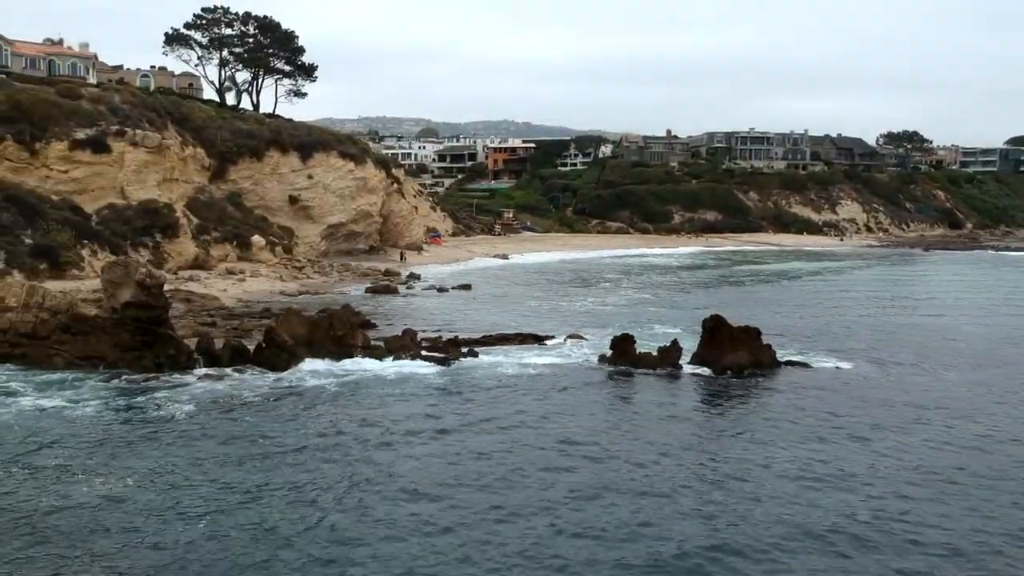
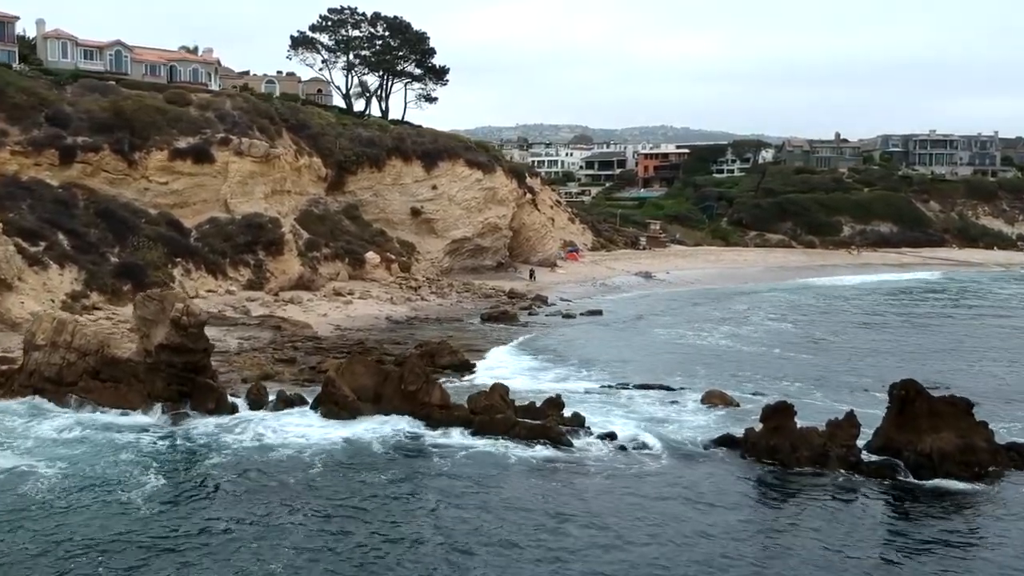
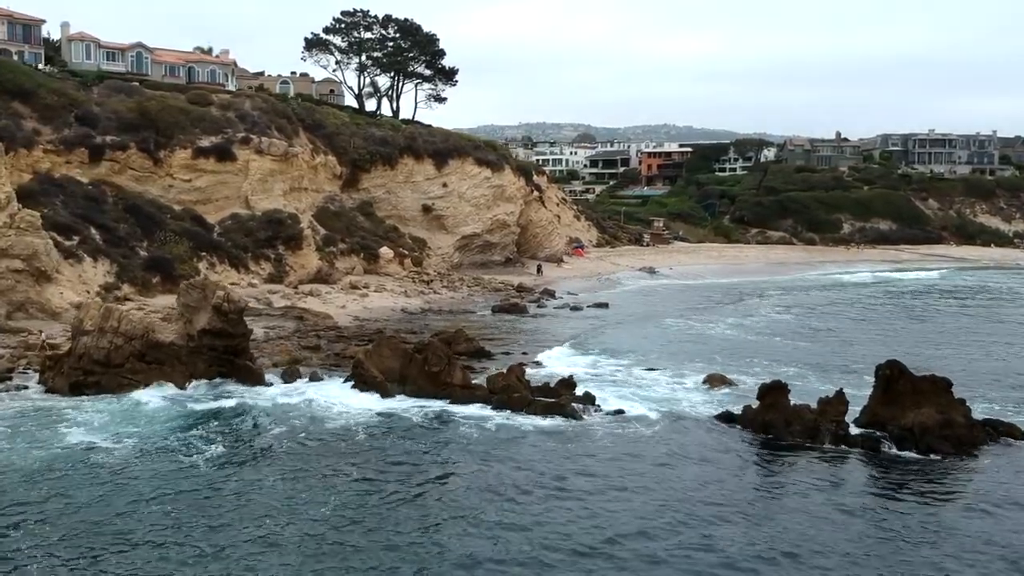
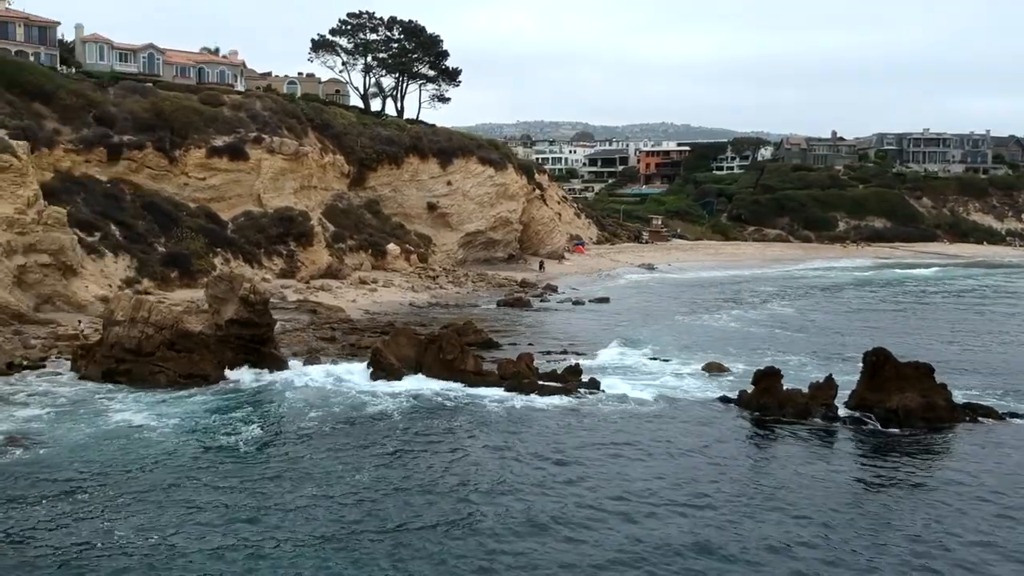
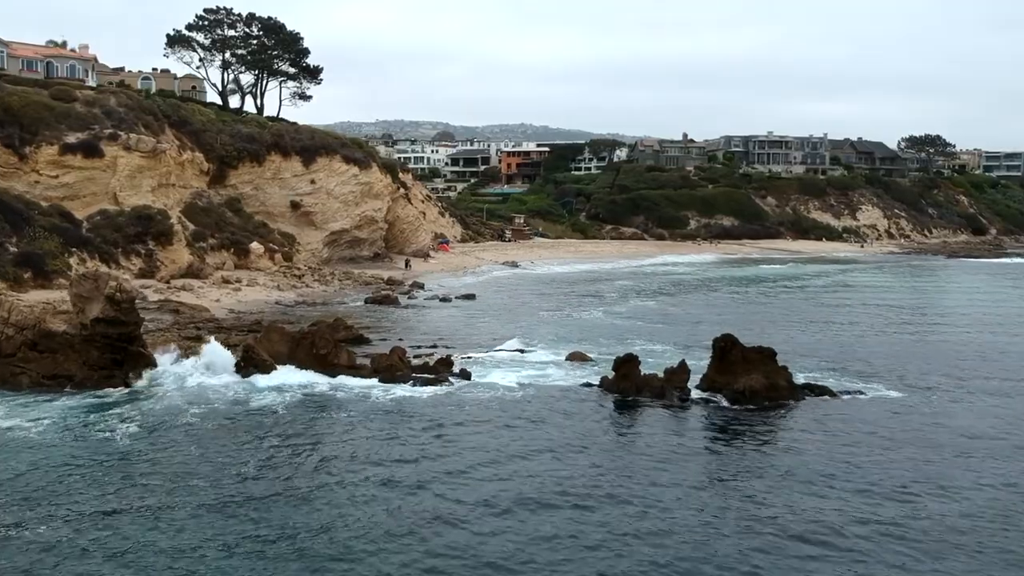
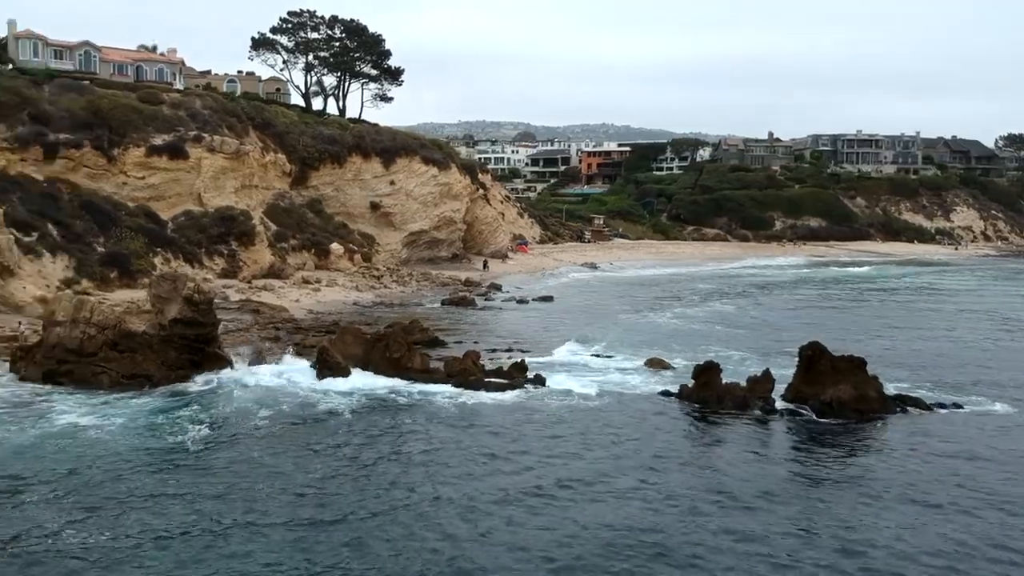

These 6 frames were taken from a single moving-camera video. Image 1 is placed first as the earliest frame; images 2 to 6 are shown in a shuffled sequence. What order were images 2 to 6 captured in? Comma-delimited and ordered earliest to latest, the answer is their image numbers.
5, 6, 4, 3, 2
